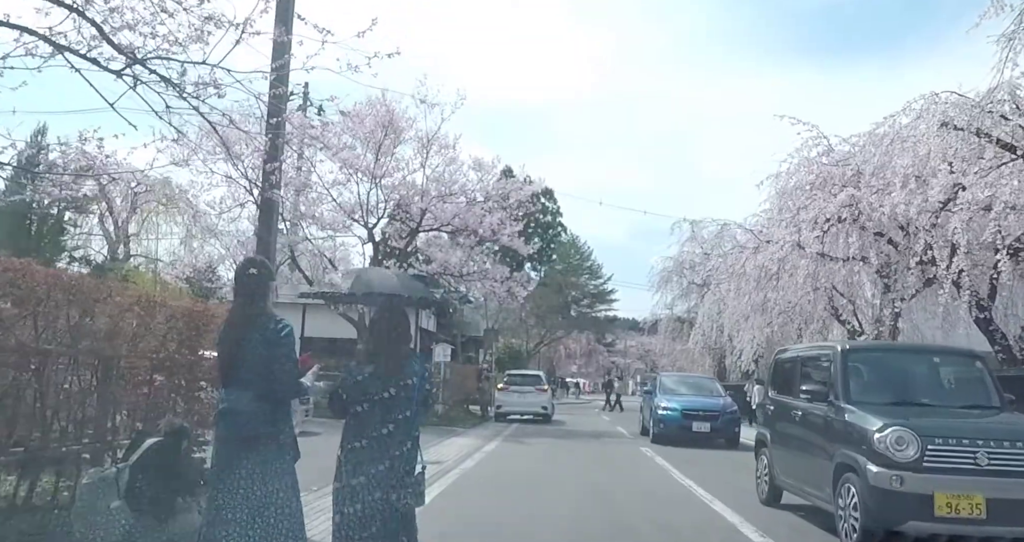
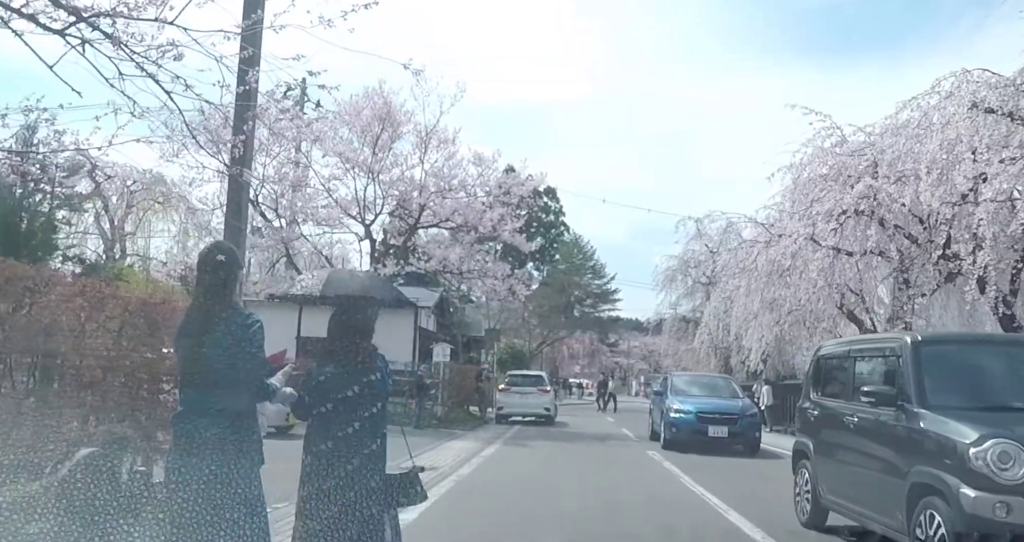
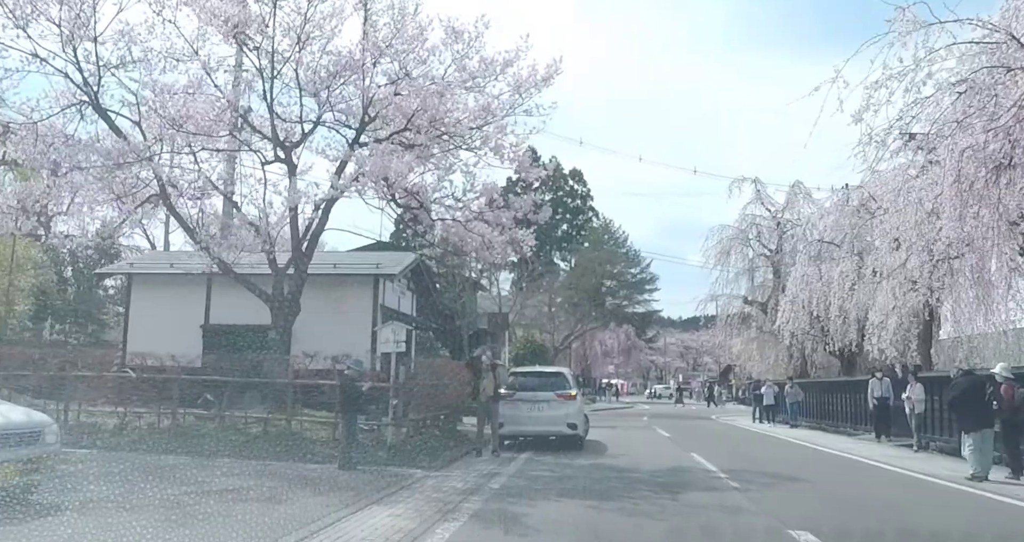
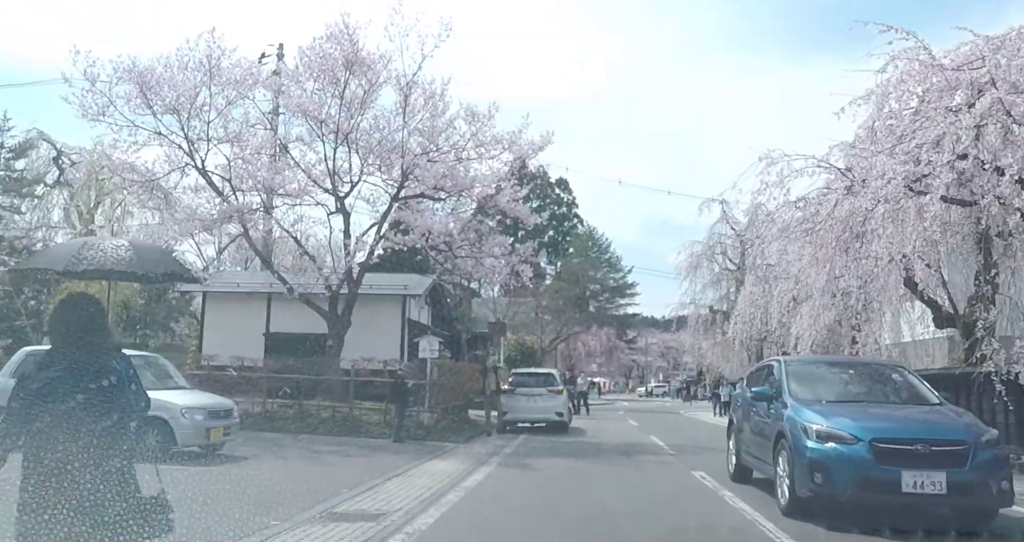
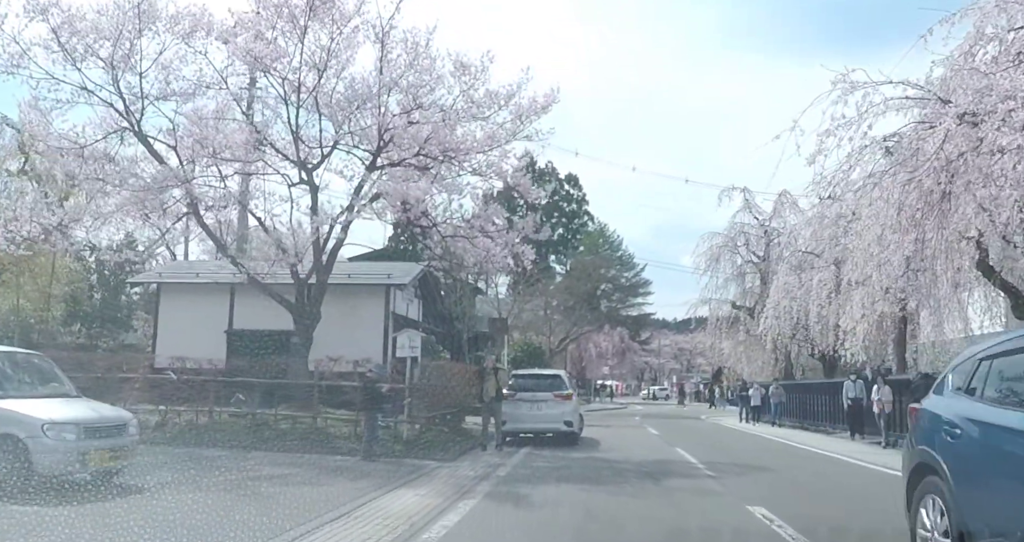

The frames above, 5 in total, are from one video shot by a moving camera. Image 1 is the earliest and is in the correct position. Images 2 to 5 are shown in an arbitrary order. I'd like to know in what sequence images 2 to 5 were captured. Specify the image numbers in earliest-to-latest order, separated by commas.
2, 4, 5, 3
